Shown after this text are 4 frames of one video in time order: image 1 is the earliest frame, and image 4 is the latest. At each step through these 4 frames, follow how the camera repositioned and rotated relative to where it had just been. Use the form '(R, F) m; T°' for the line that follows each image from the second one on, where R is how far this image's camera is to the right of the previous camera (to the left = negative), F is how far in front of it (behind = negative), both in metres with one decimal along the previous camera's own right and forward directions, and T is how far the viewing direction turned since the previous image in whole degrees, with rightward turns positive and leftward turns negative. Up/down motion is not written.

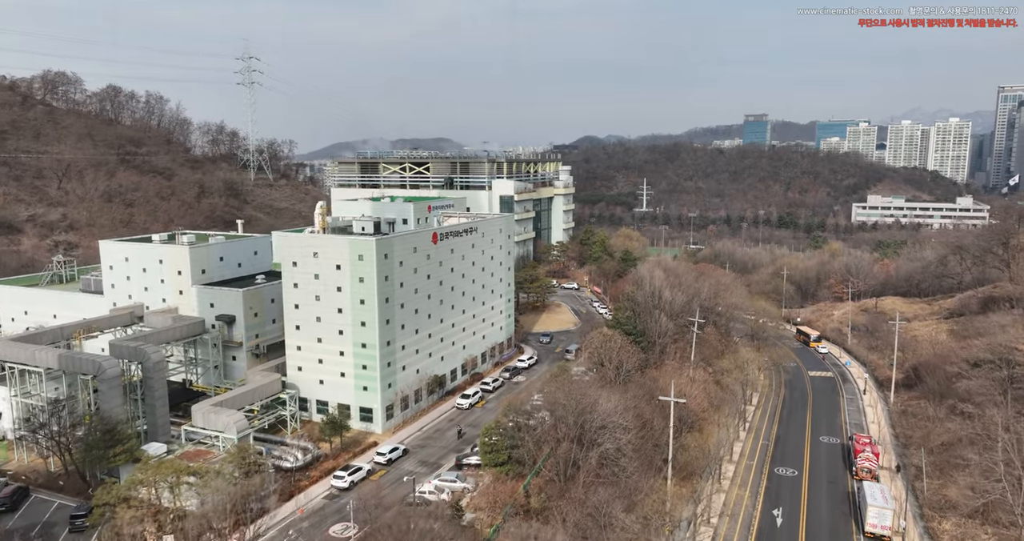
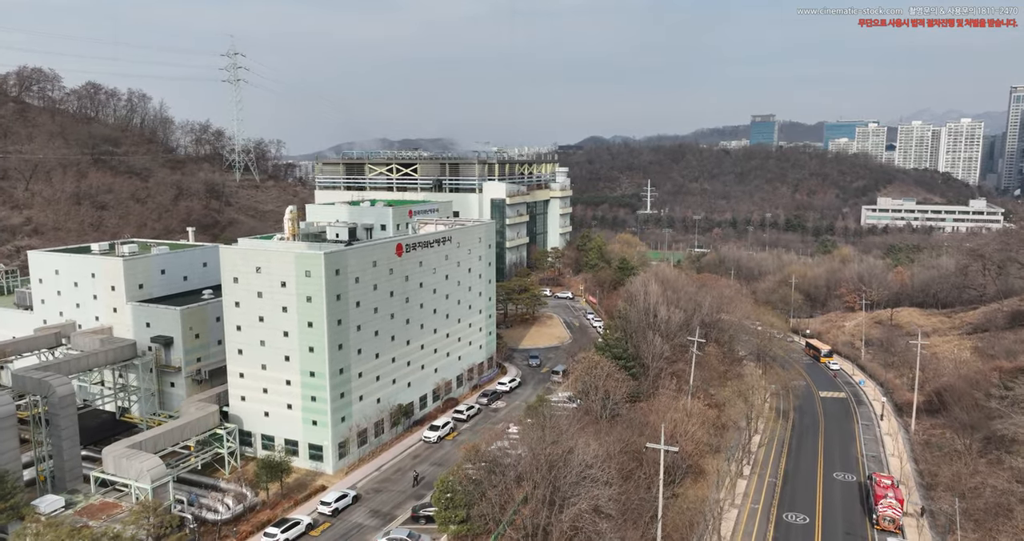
(+1.5, +4.3) m; 0°
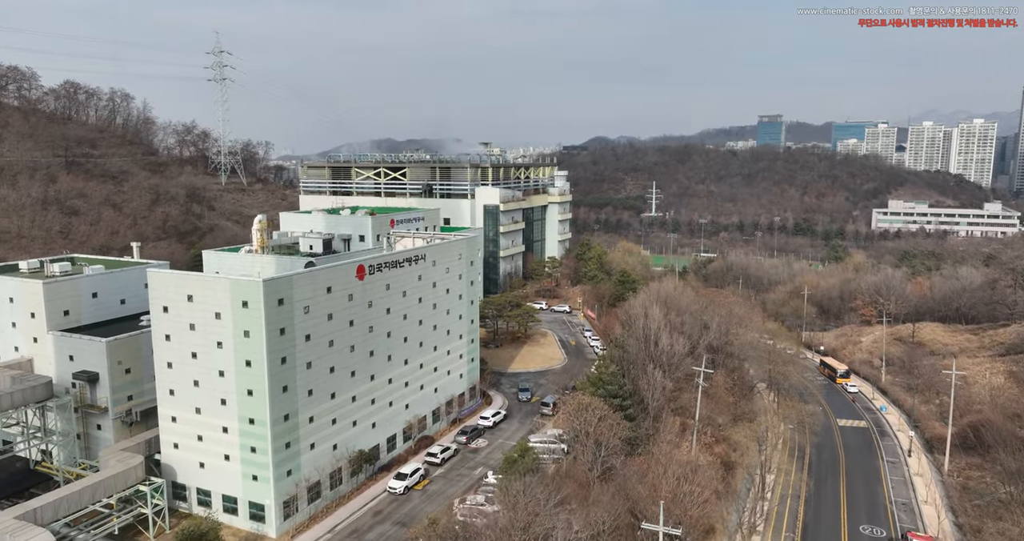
(+1.1, +4.4) m; 0°
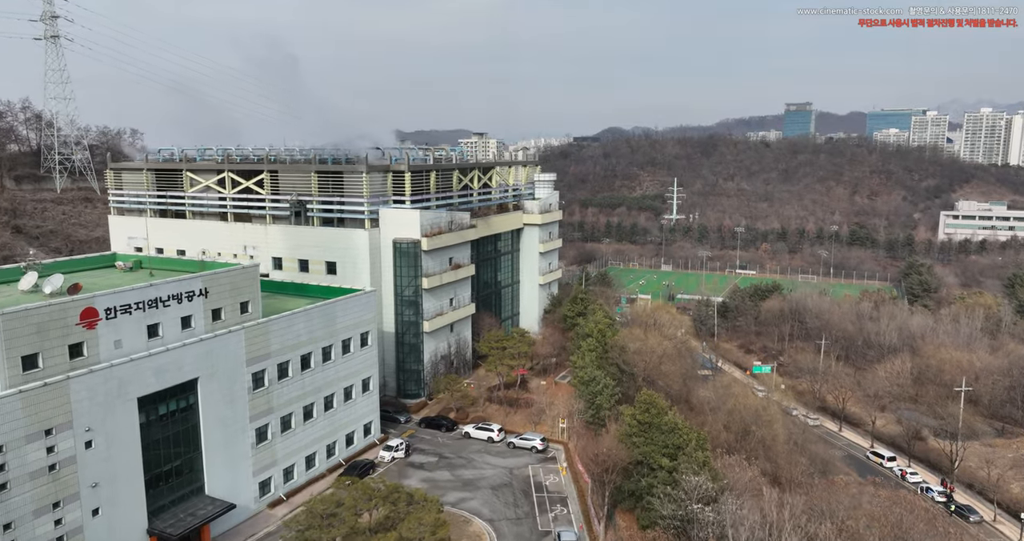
(+4.5, +30.8) m; -1°
